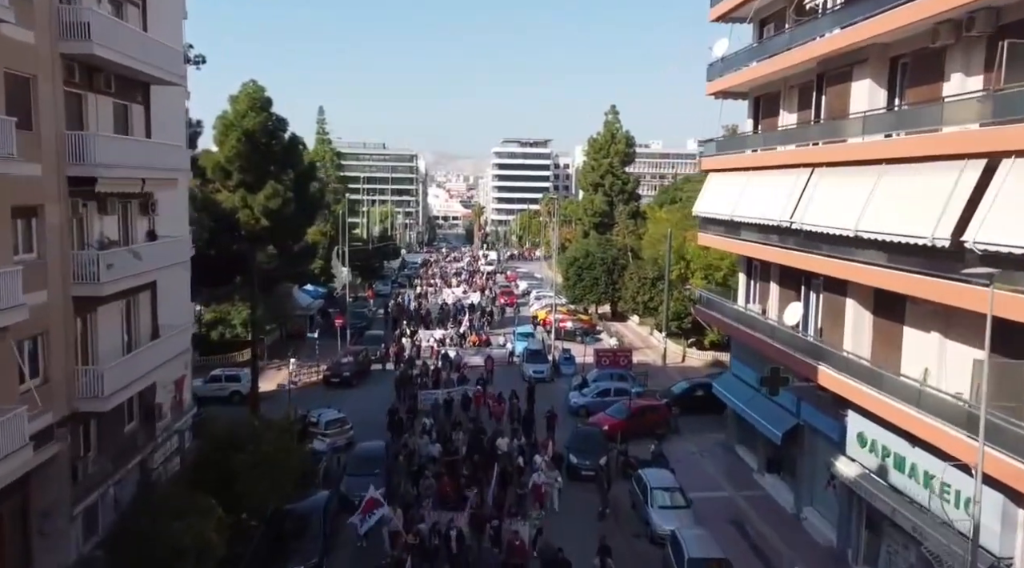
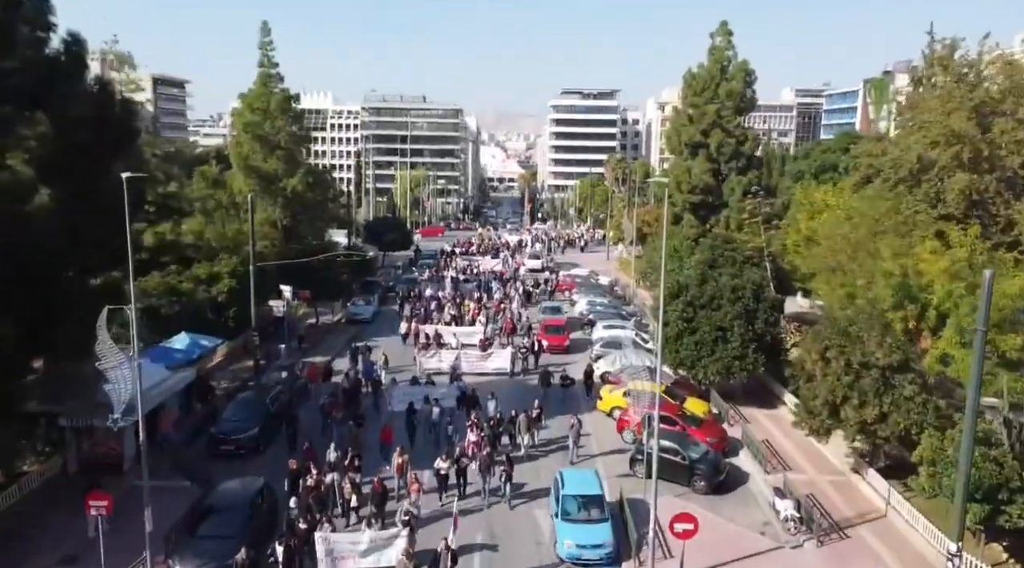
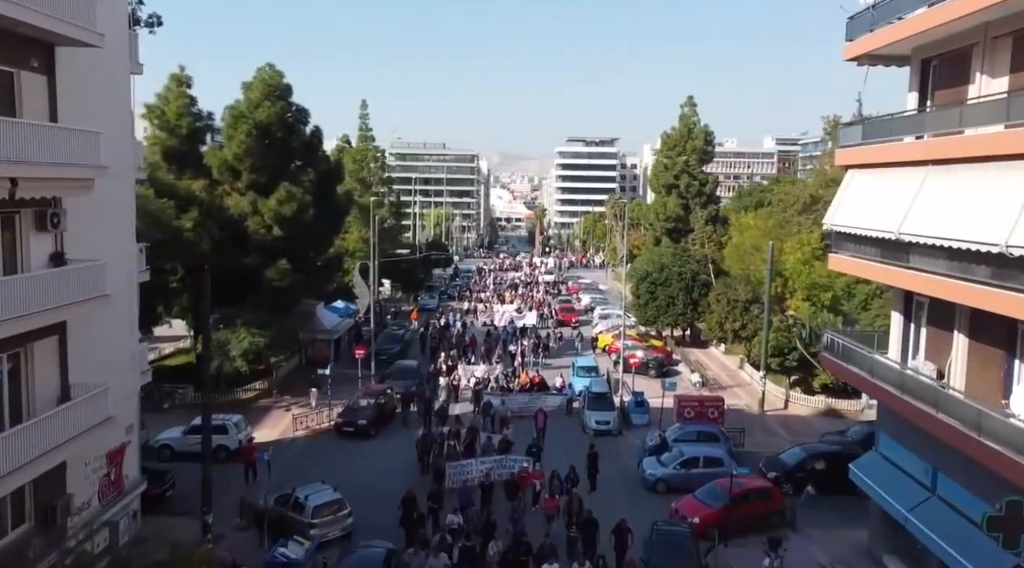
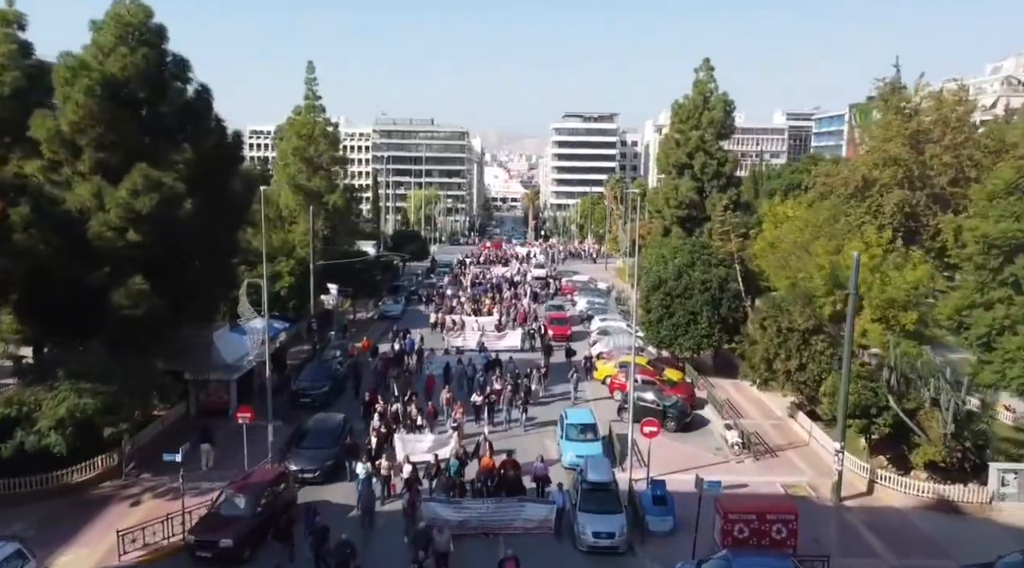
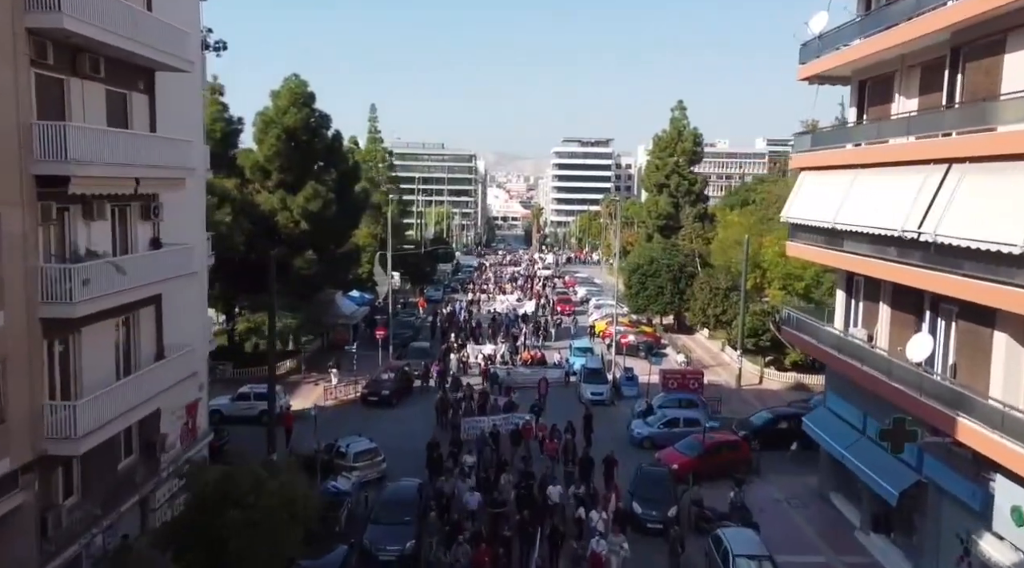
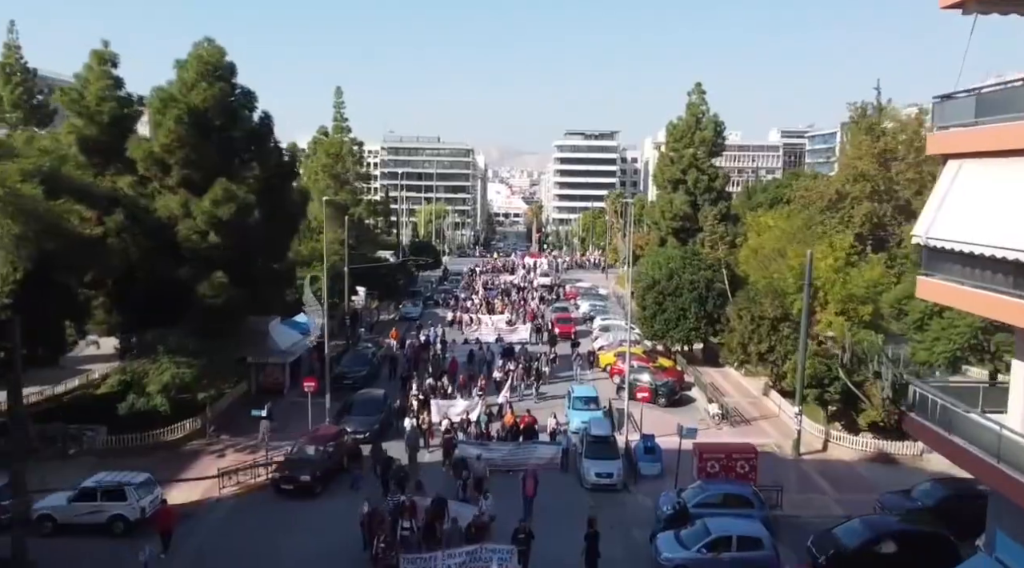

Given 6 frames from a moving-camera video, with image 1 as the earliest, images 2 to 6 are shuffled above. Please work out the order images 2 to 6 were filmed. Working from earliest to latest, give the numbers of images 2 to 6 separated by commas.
5, 3, 6, 4, 2
